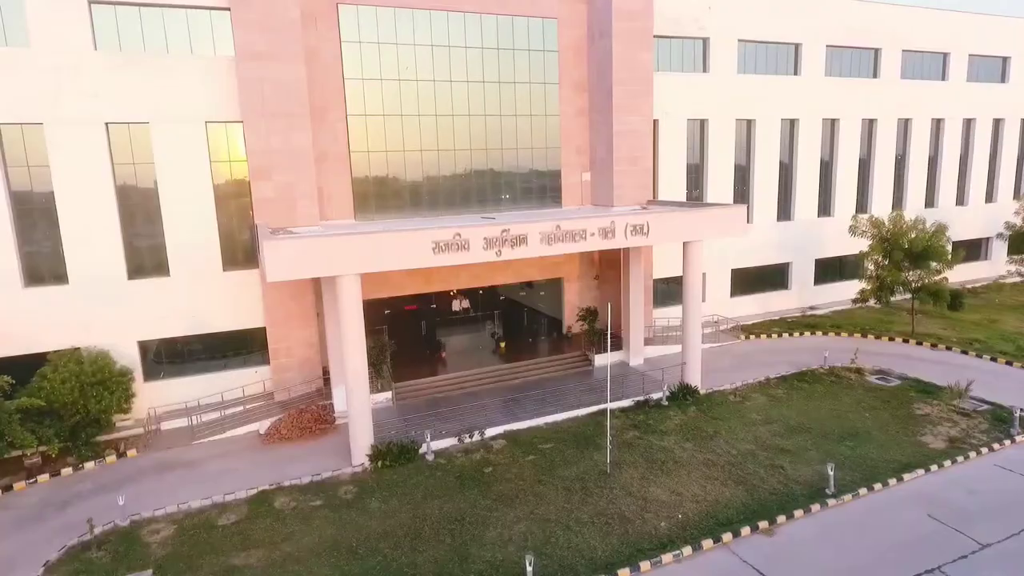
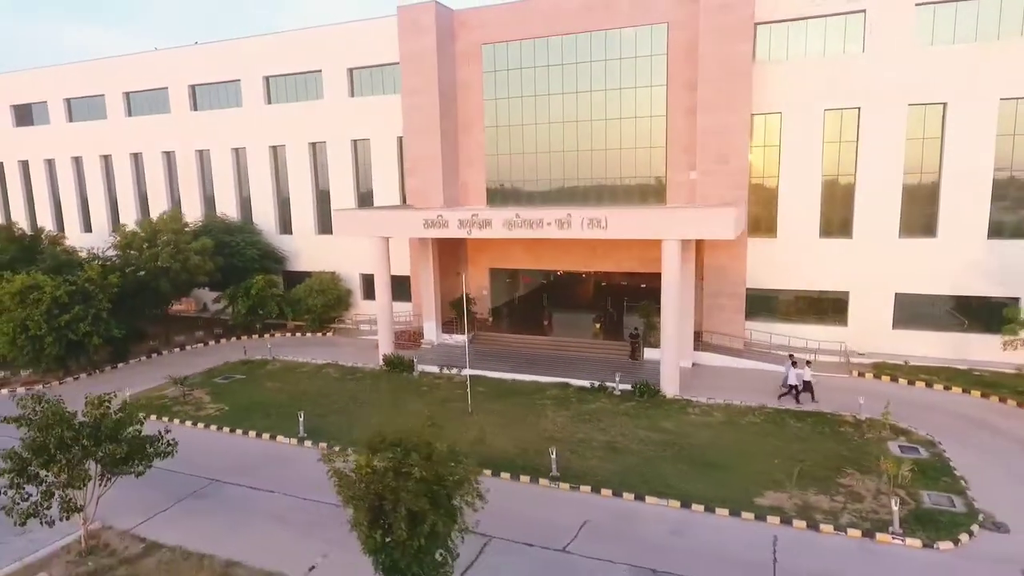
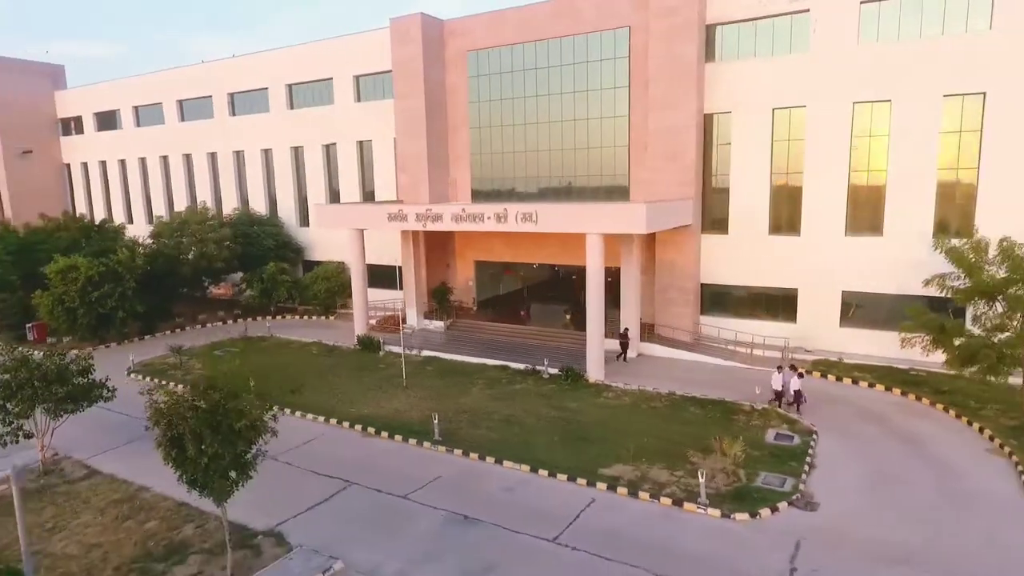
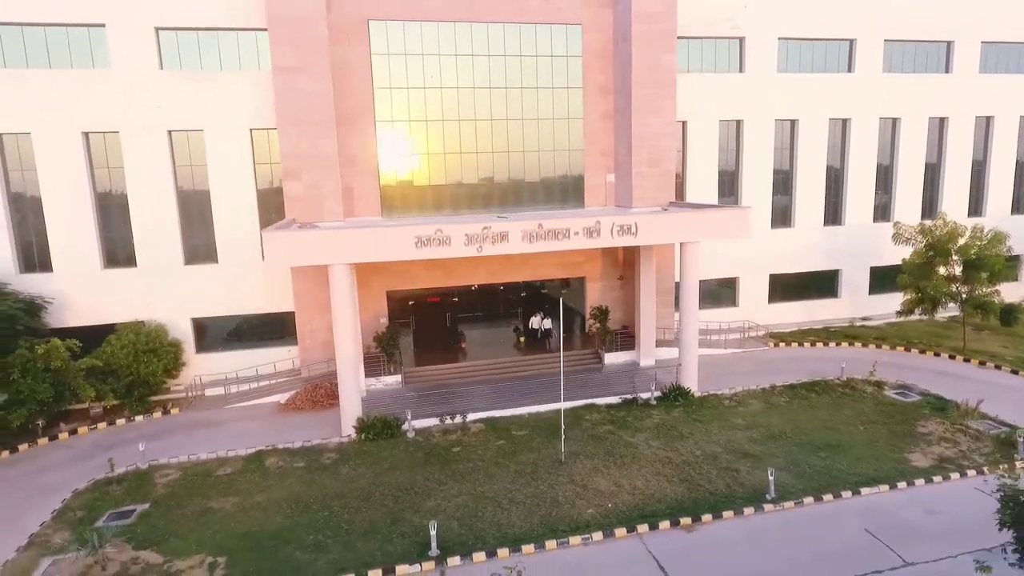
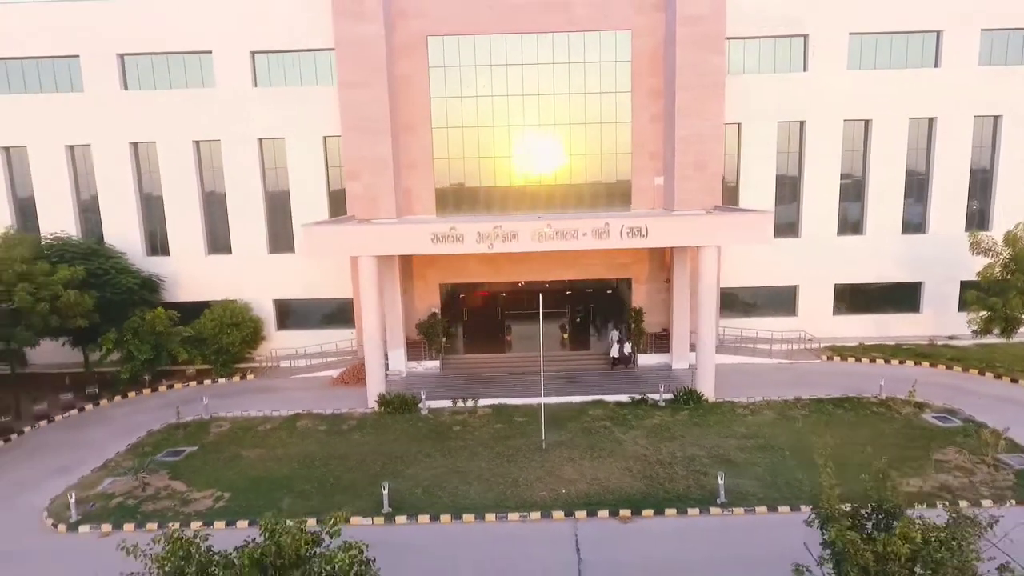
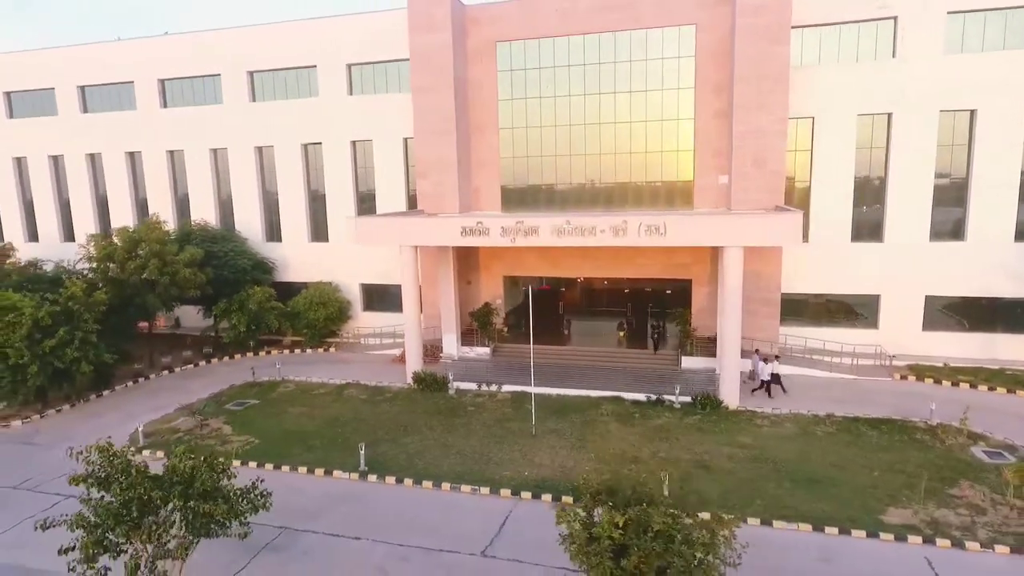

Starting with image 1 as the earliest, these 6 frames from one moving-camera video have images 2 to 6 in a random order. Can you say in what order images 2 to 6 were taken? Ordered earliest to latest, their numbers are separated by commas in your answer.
4, 5, 6, 2, 3
